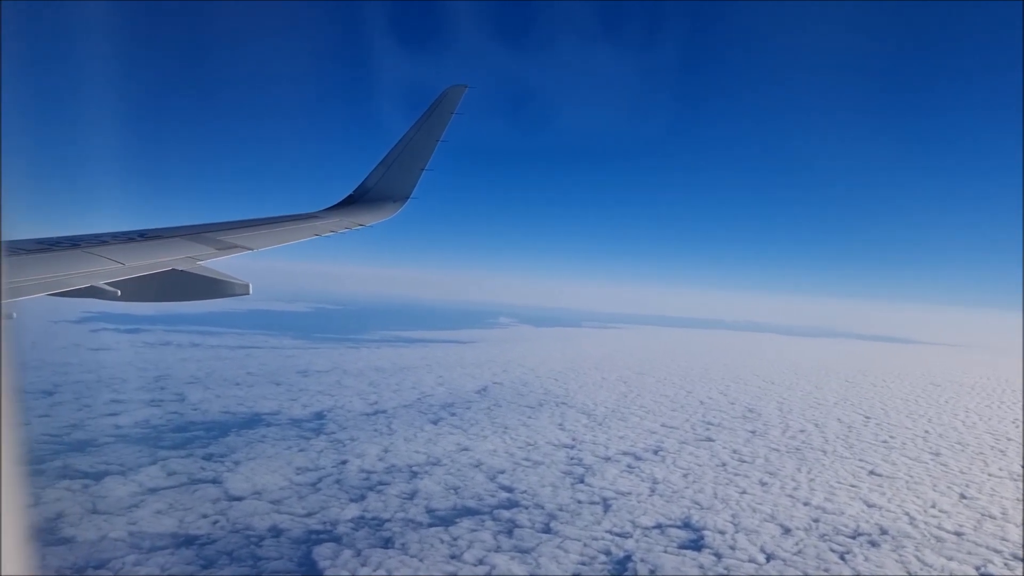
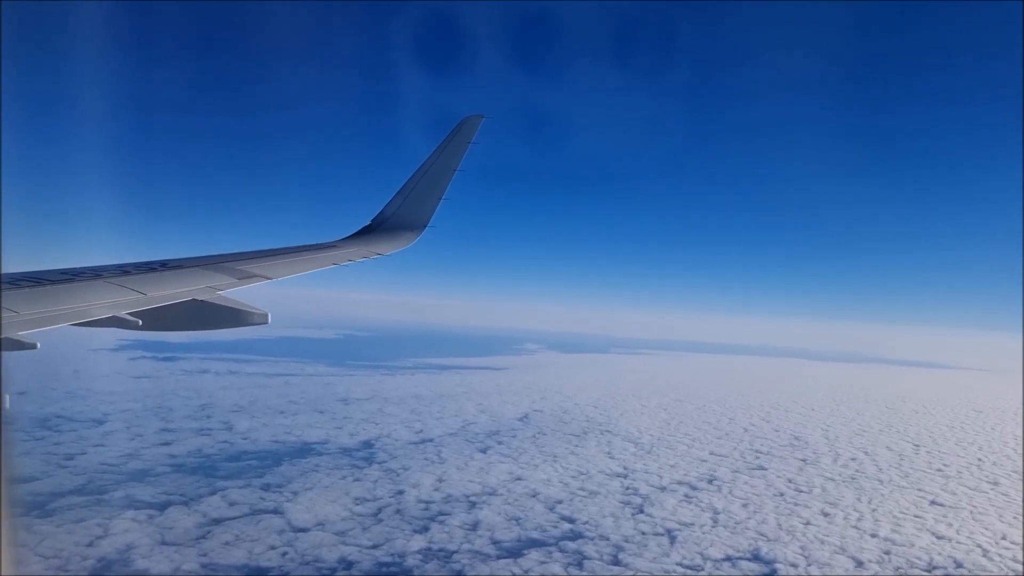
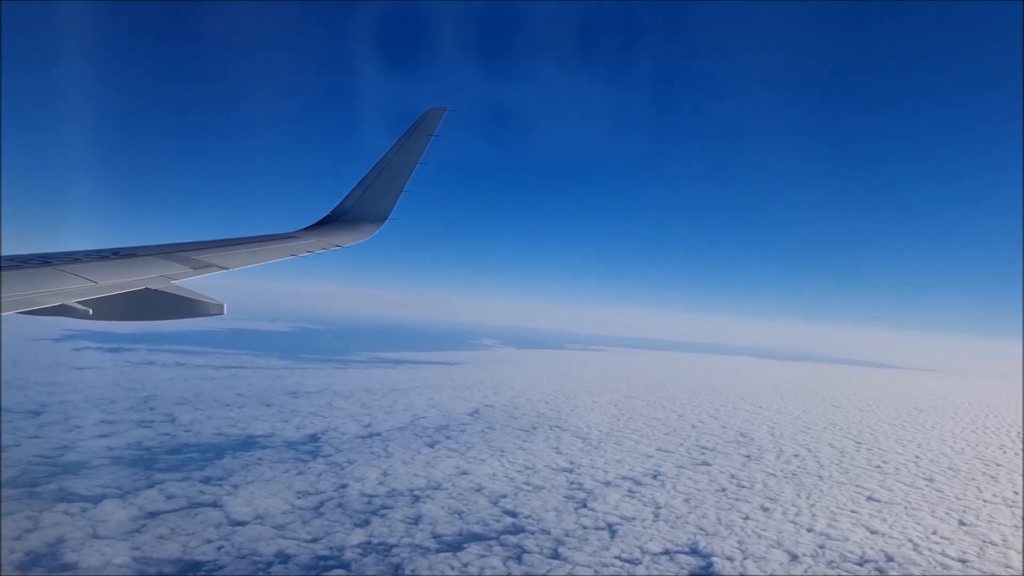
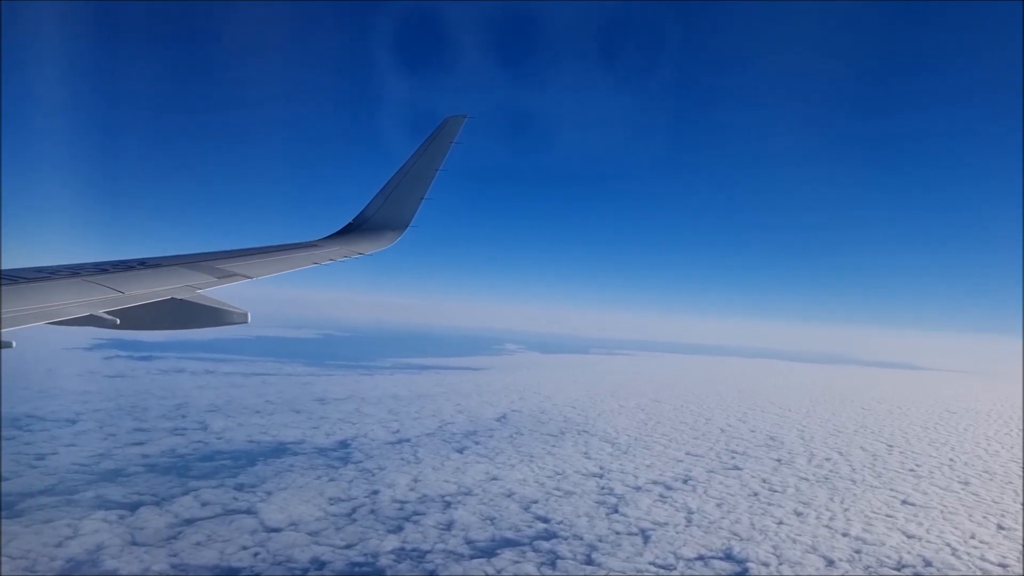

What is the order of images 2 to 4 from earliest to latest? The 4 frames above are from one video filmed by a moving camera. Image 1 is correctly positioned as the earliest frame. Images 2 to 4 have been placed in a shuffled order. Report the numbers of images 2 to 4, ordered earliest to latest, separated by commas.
3, 4, 2
